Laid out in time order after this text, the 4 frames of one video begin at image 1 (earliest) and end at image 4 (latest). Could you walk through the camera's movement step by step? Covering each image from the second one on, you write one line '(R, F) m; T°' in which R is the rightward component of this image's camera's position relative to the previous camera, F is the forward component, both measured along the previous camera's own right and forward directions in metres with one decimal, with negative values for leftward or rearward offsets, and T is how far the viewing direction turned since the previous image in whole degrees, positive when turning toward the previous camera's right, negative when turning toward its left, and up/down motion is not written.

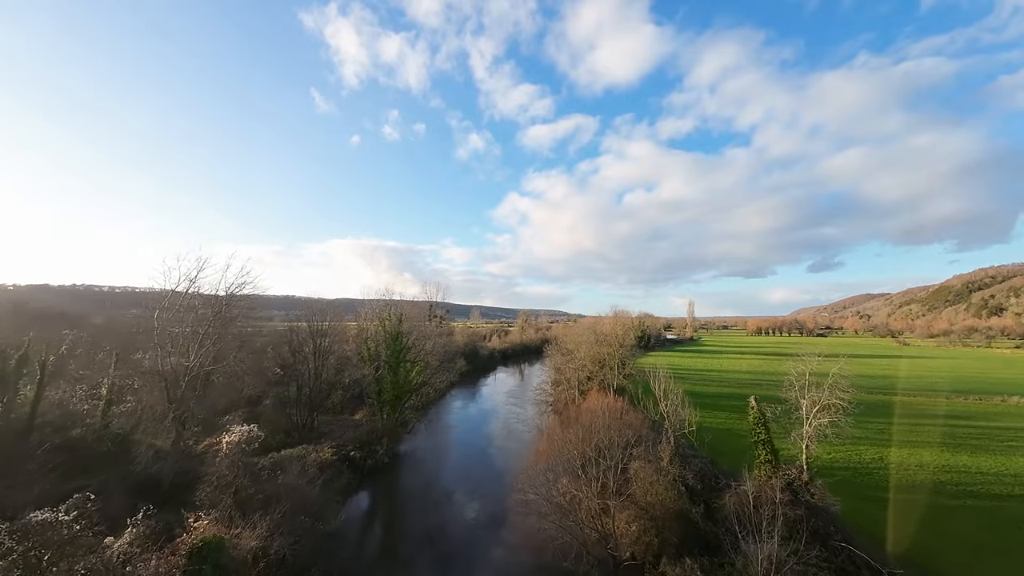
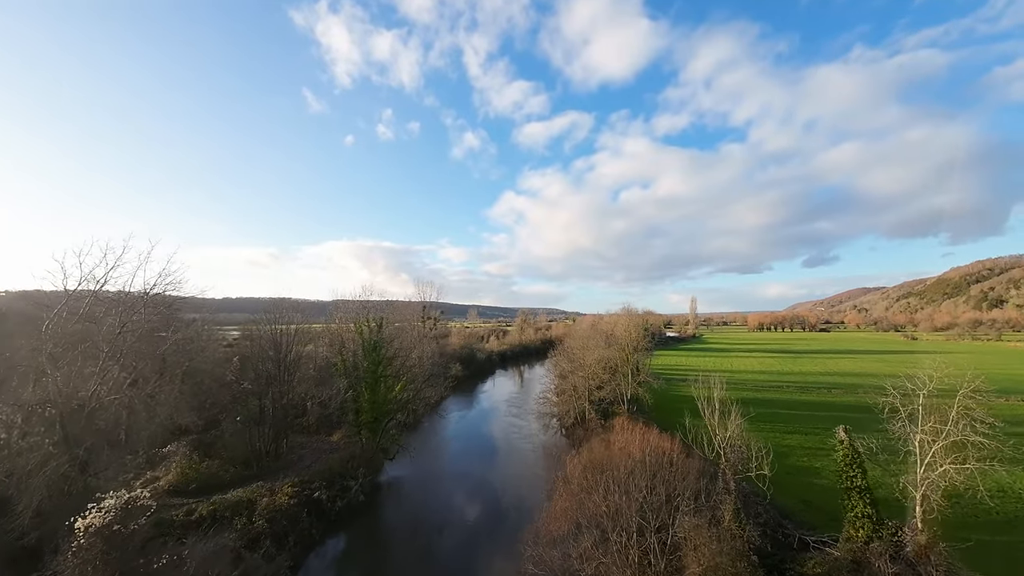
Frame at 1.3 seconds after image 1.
(-0.2, +4.7) m; 0°
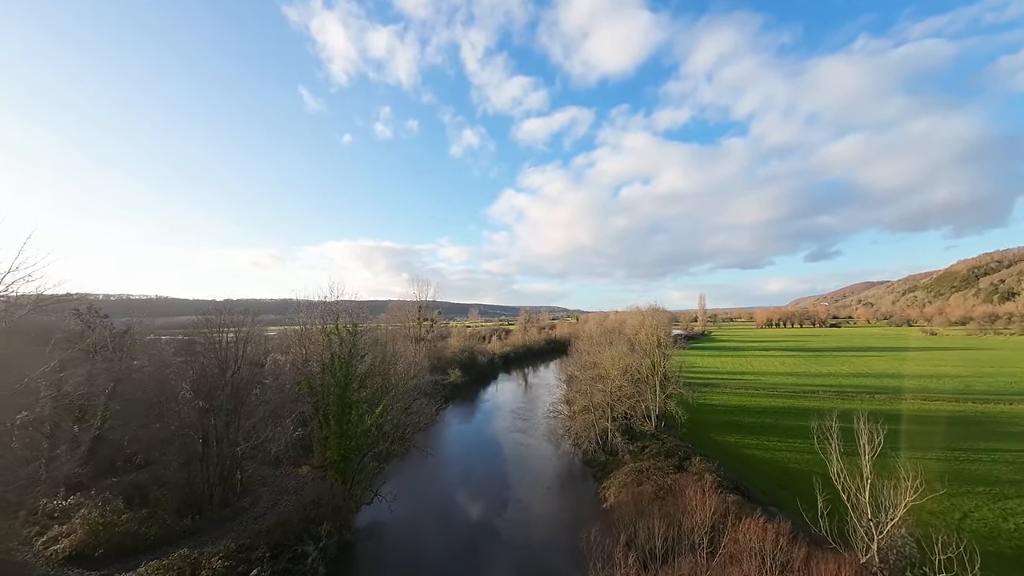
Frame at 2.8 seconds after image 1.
(-0.4, +5.4) m; 0°
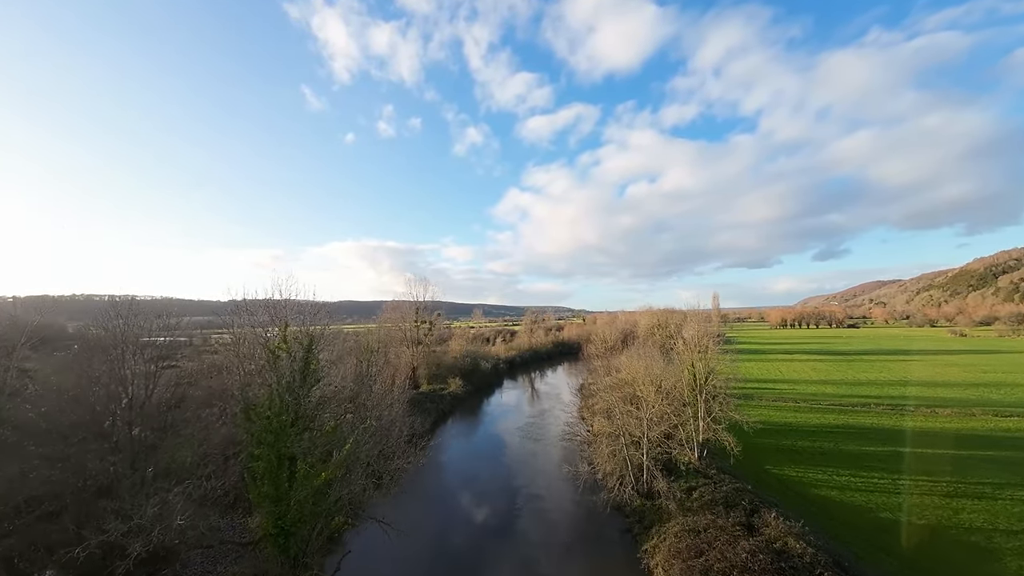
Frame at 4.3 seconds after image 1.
(-0.3, +5.9) m; -1°
